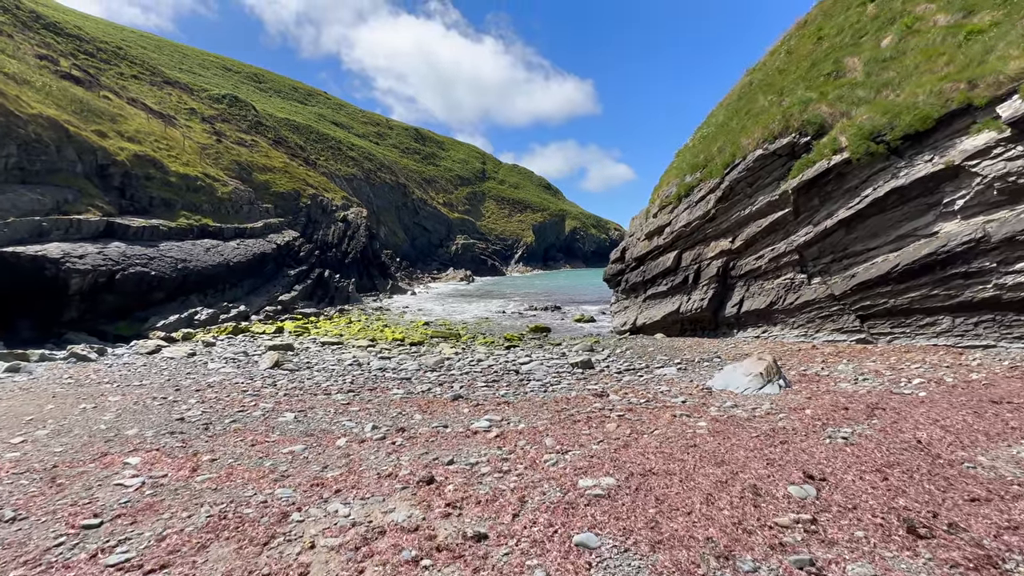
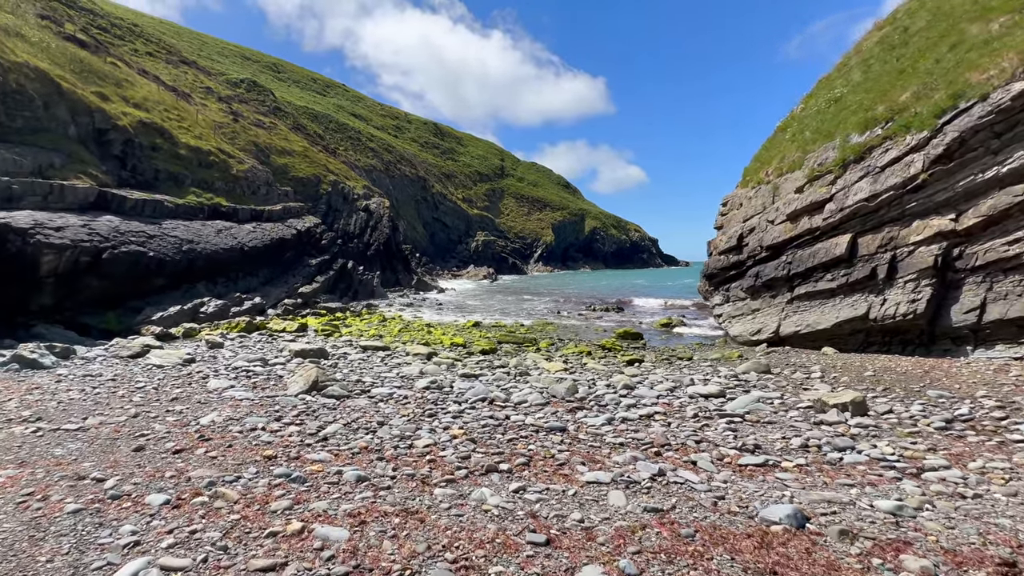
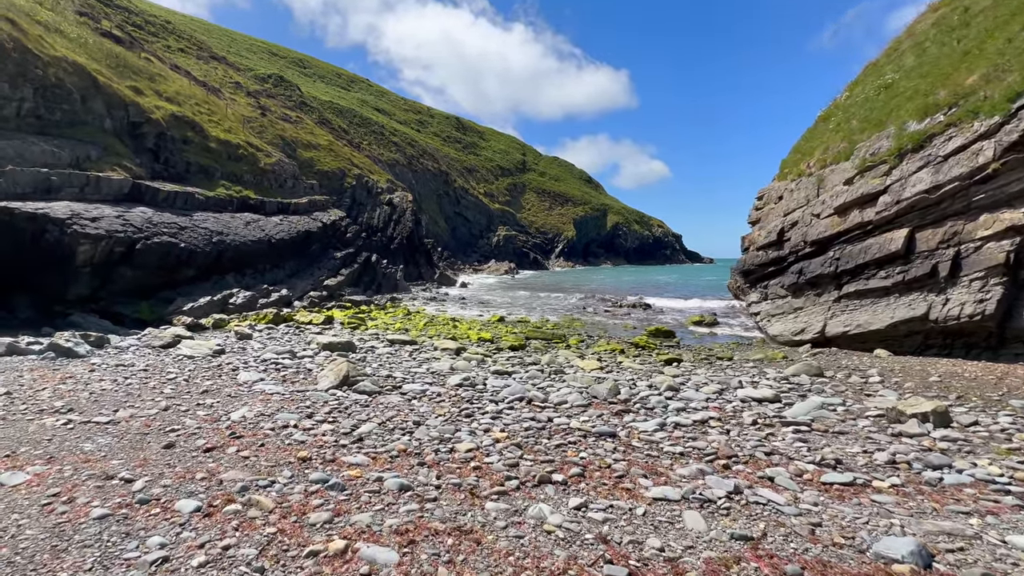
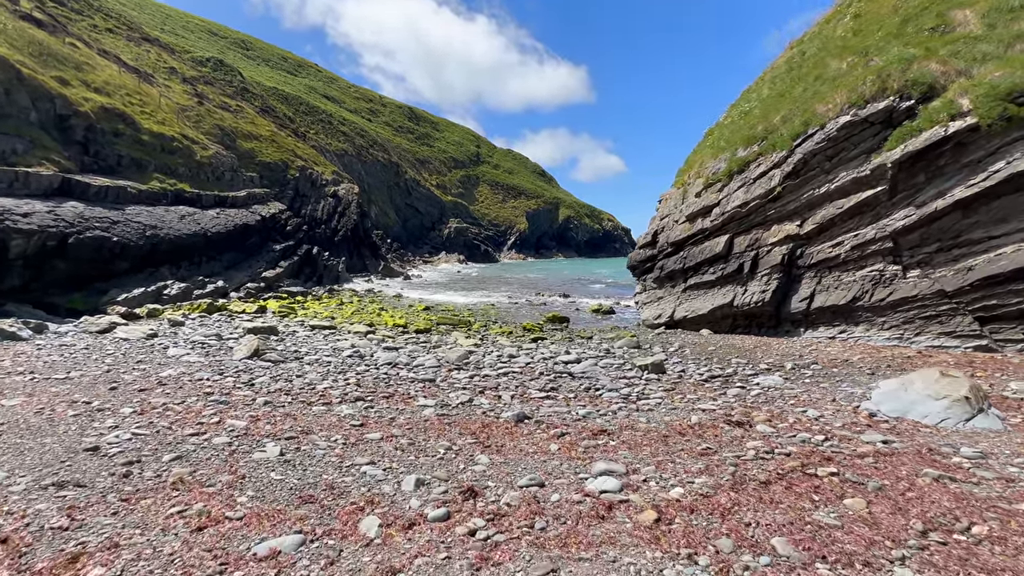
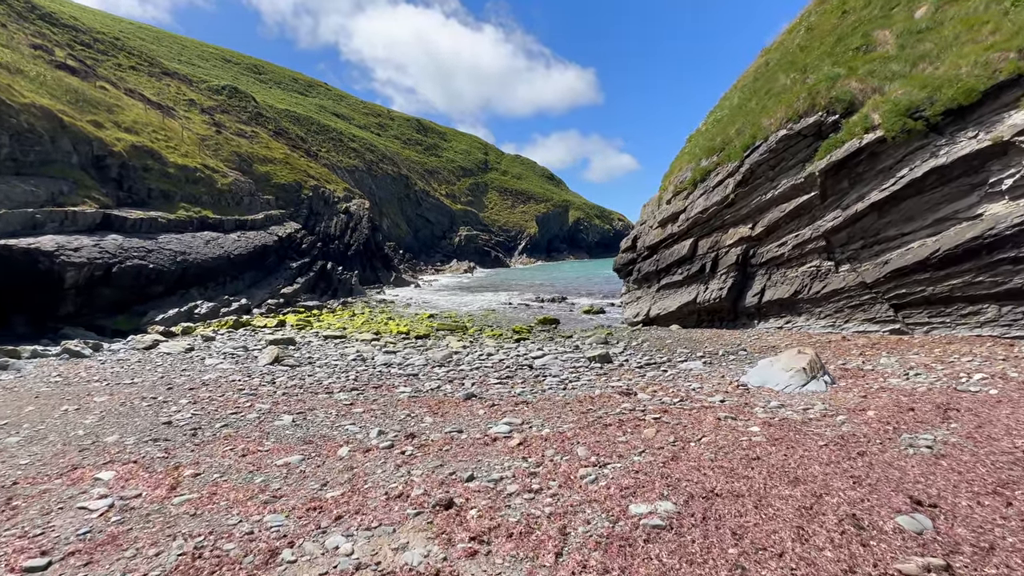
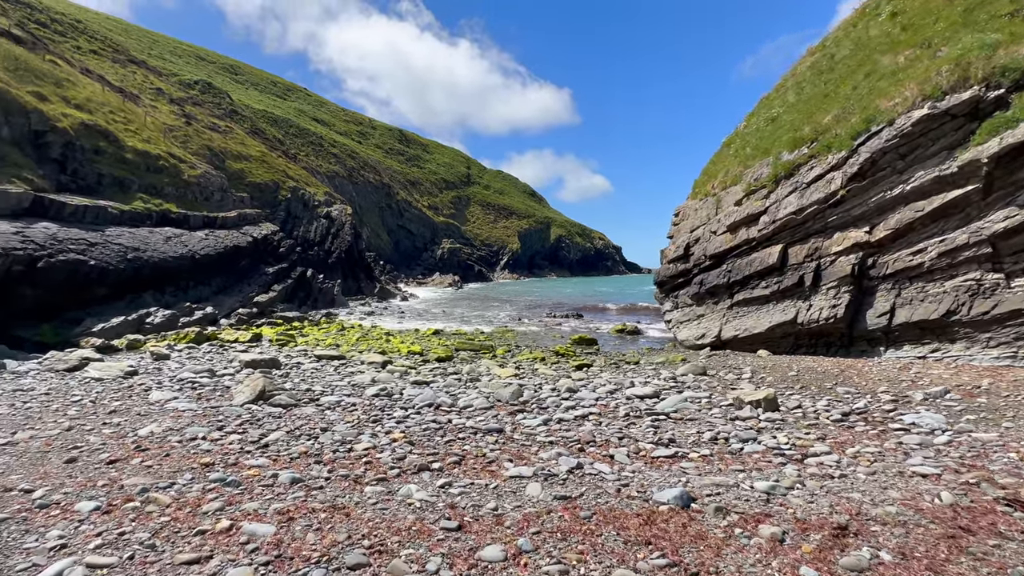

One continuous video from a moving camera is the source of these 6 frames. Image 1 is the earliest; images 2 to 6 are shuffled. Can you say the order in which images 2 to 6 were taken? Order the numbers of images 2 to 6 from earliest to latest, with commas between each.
5, 4, 6, 2, 3
